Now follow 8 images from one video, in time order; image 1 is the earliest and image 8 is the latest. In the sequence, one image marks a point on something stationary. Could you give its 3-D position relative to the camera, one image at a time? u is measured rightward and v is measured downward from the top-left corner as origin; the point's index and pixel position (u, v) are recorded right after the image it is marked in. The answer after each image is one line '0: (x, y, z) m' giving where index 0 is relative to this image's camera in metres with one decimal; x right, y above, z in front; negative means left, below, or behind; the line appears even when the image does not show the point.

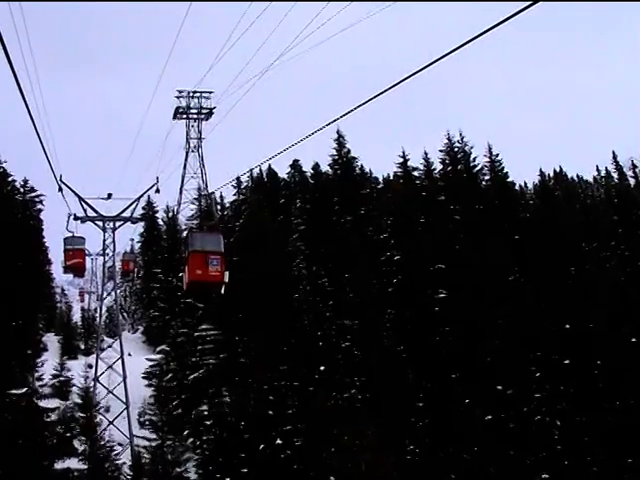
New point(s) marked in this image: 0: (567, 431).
0: (+6.6, -5.3, +20.0) m
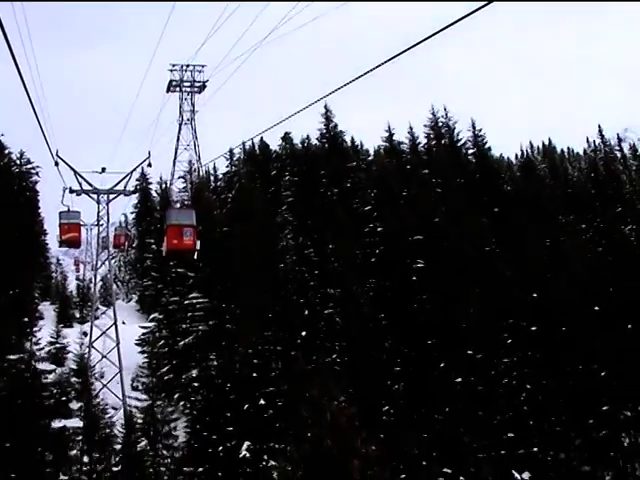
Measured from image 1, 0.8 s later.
0: (+6.0, -4.5, +21.3) m
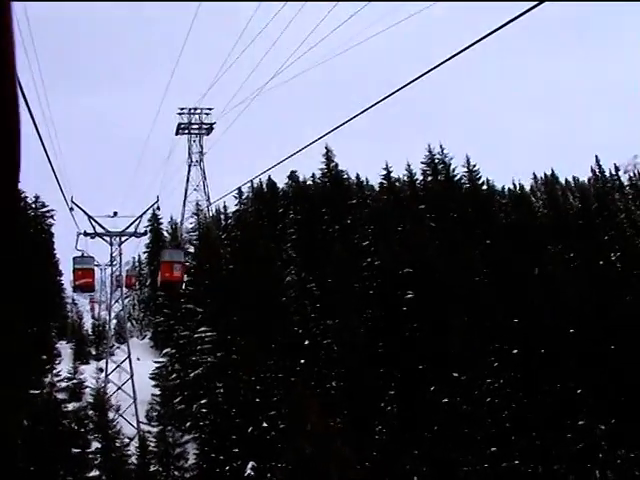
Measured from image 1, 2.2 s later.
0: (+6.0, -5.4, +22.9) m
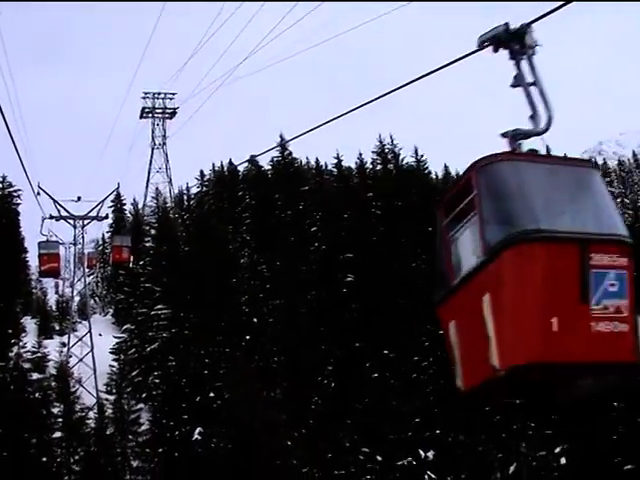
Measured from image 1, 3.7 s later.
0: (+4.1, -5.1, +25.5) m
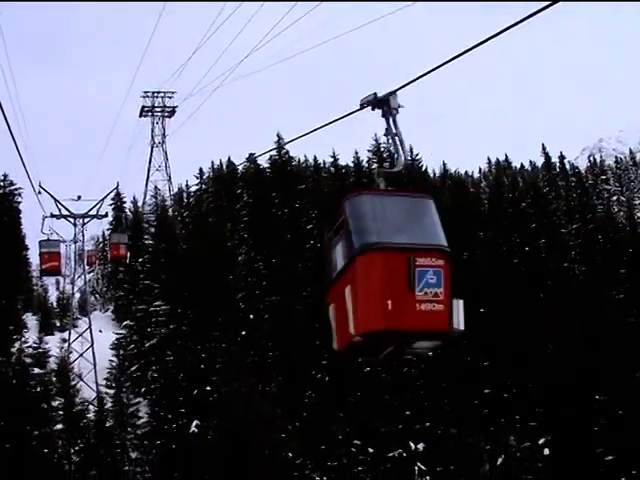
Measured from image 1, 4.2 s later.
0: (+3.8, -5.1, +26.2) m
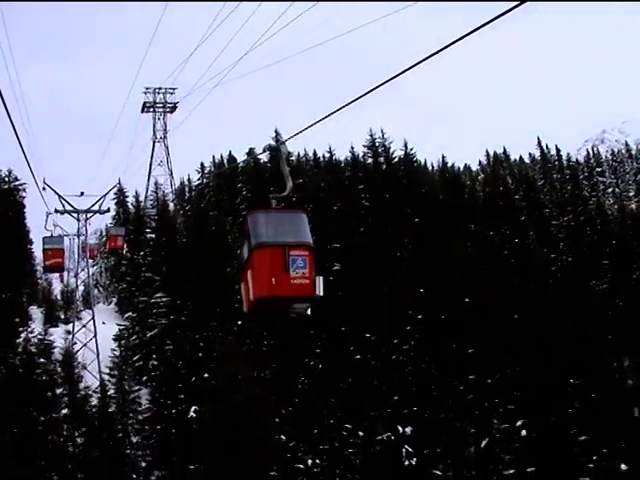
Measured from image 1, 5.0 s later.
0: (+3.6, -4.8, +27.4) m
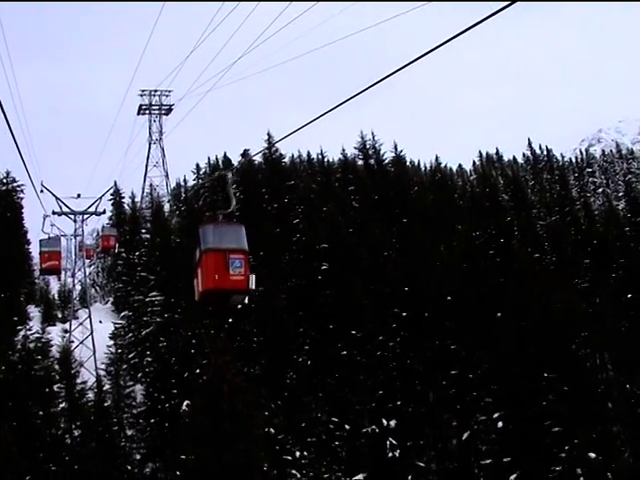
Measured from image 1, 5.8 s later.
0: (+3.1, -4.8, +28.5) m
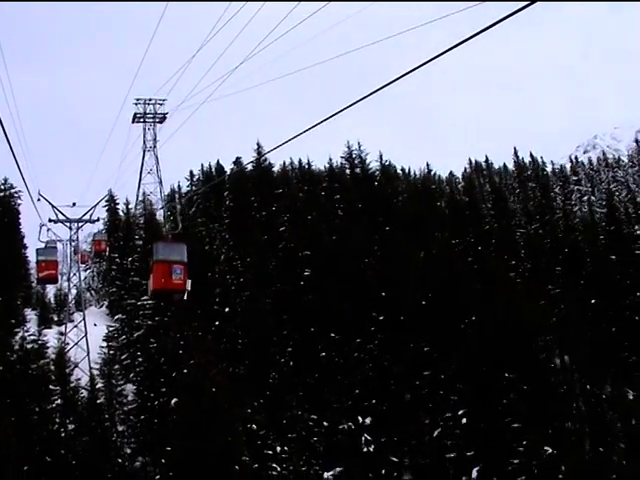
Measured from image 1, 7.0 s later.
0: (+2.4, -5.2, +30.2) m
